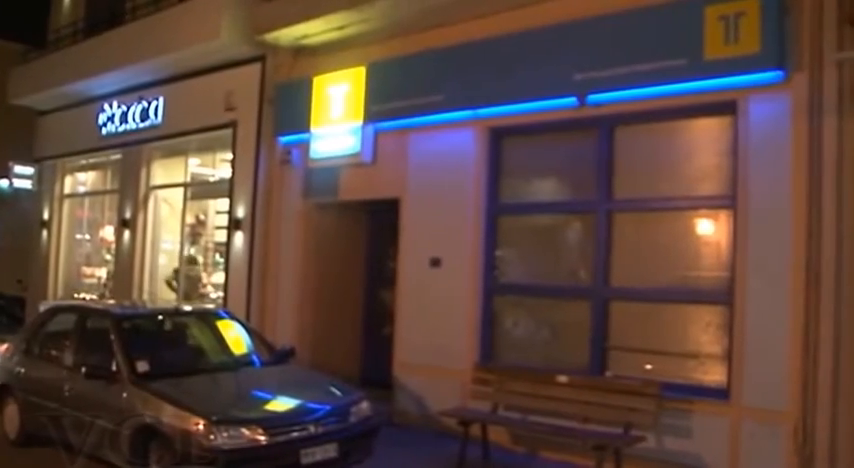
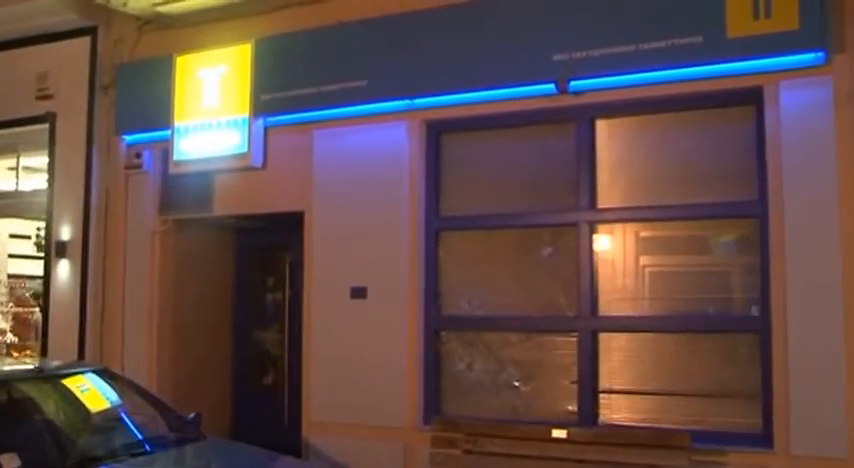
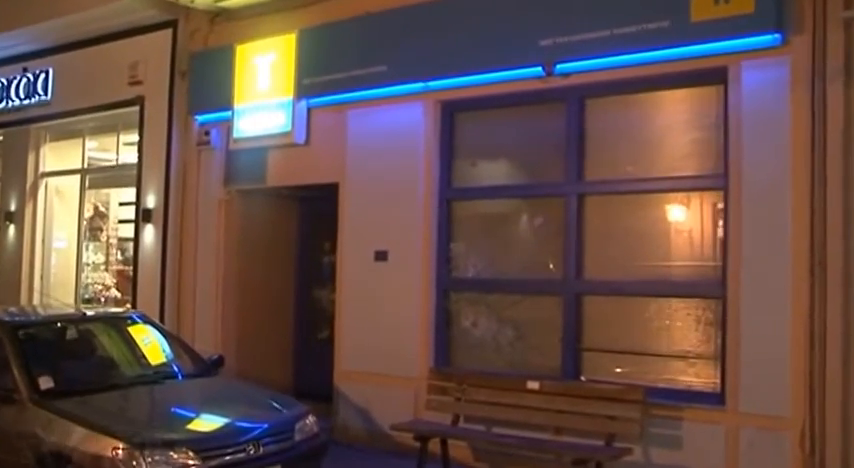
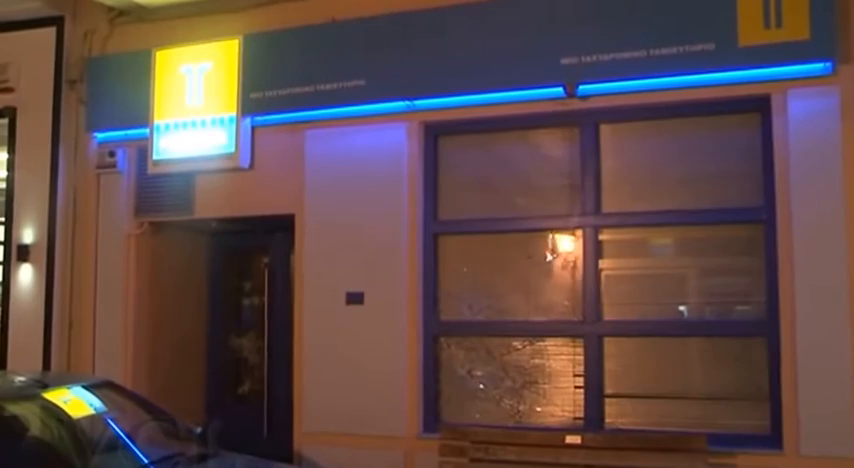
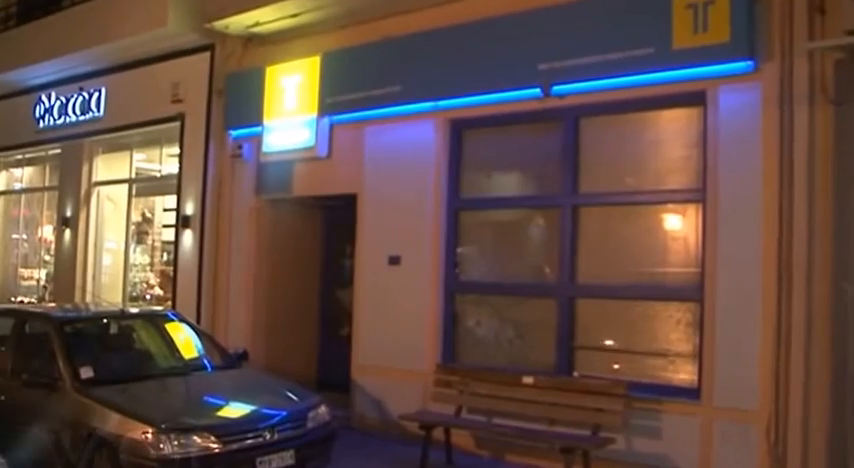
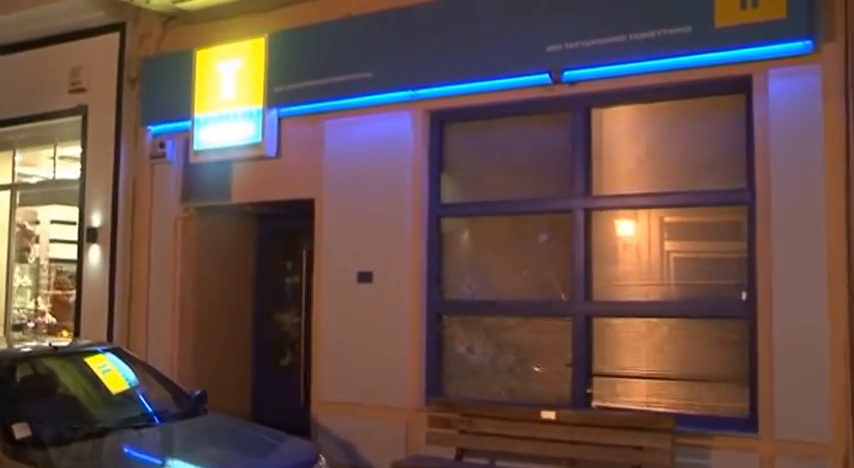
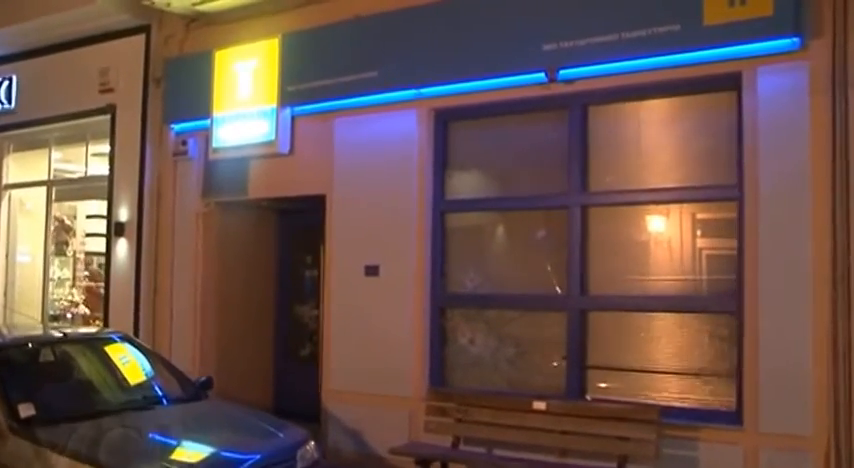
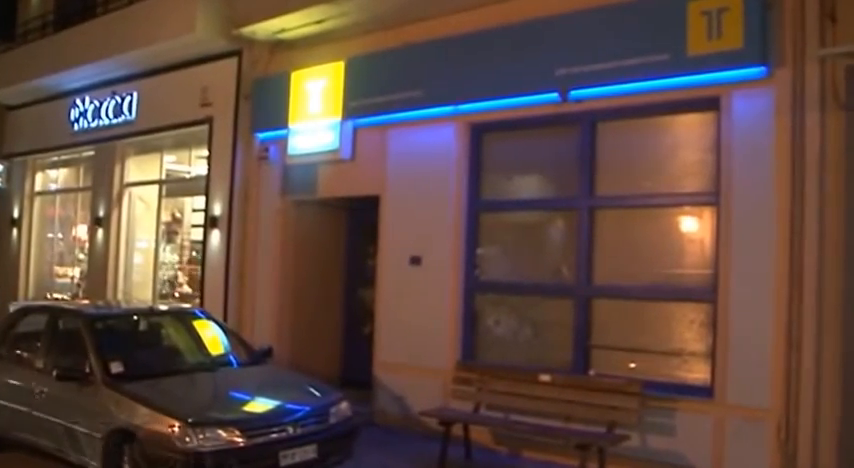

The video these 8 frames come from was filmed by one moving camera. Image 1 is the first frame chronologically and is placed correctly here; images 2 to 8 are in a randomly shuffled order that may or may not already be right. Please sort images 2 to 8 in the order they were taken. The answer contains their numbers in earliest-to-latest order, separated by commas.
8, 5, 3, 7, 6, 2, 4
